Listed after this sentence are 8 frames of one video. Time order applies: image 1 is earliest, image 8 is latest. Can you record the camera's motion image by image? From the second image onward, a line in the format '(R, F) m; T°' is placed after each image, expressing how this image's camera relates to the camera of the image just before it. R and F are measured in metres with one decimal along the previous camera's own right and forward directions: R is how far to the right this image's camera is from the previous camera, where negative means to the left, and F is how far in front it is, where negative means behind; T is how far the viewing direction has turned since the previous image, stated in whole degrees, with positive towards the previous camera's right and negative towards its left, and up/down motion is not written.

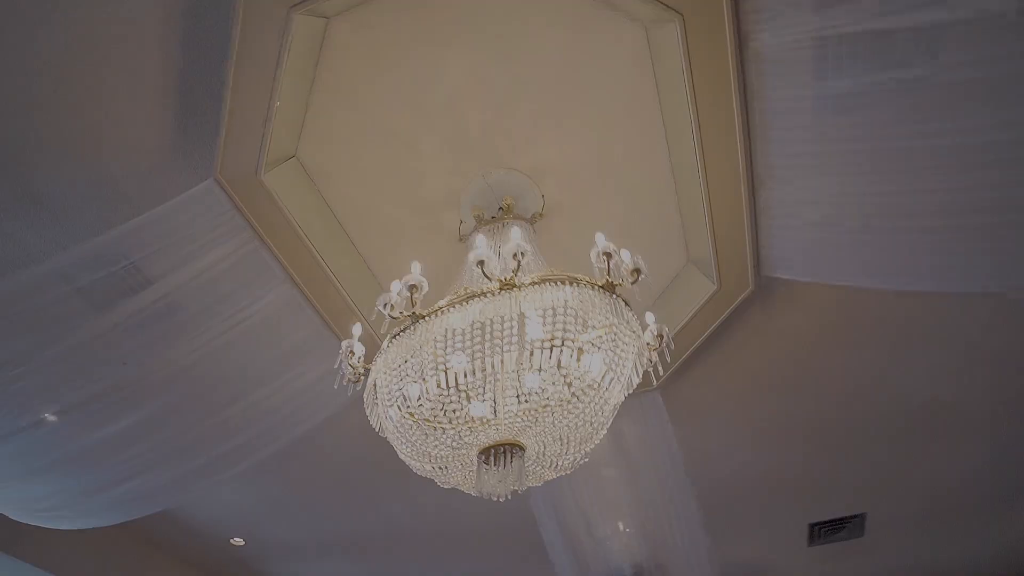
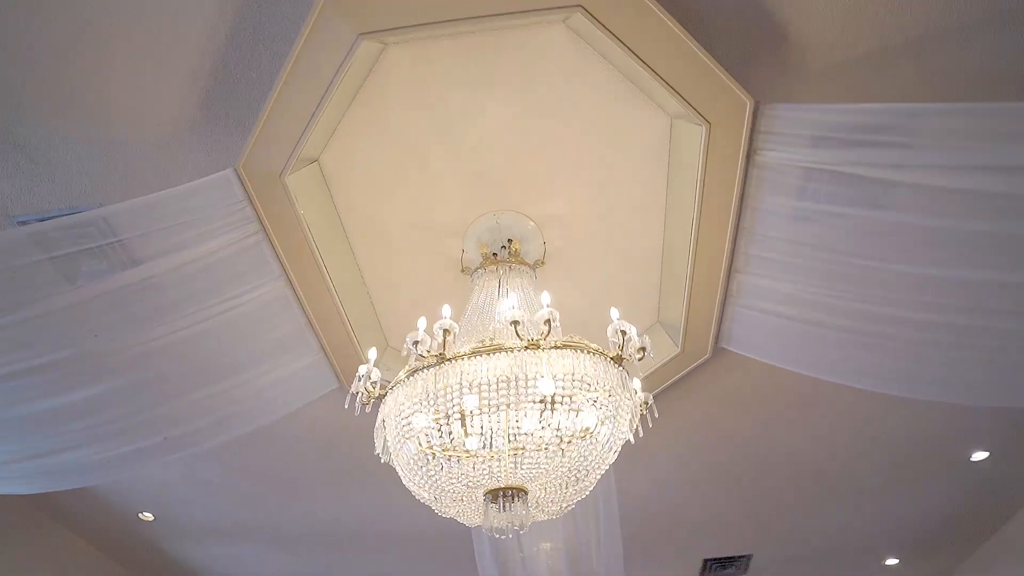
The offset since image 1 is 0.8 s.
(-0.3, -0.1) m; +8°
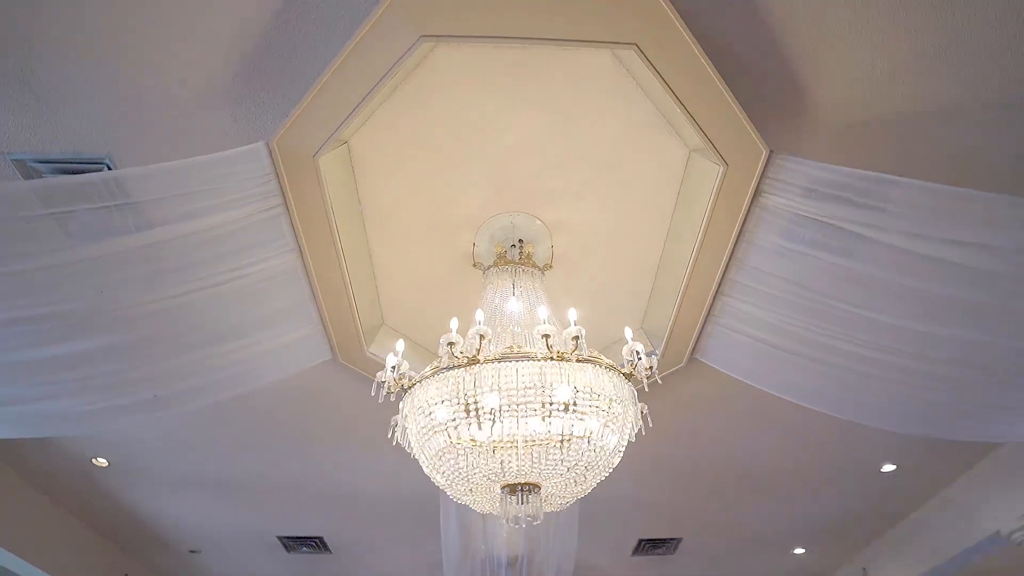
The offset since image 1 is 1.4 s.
(-0.3, -0.1) m; +6°
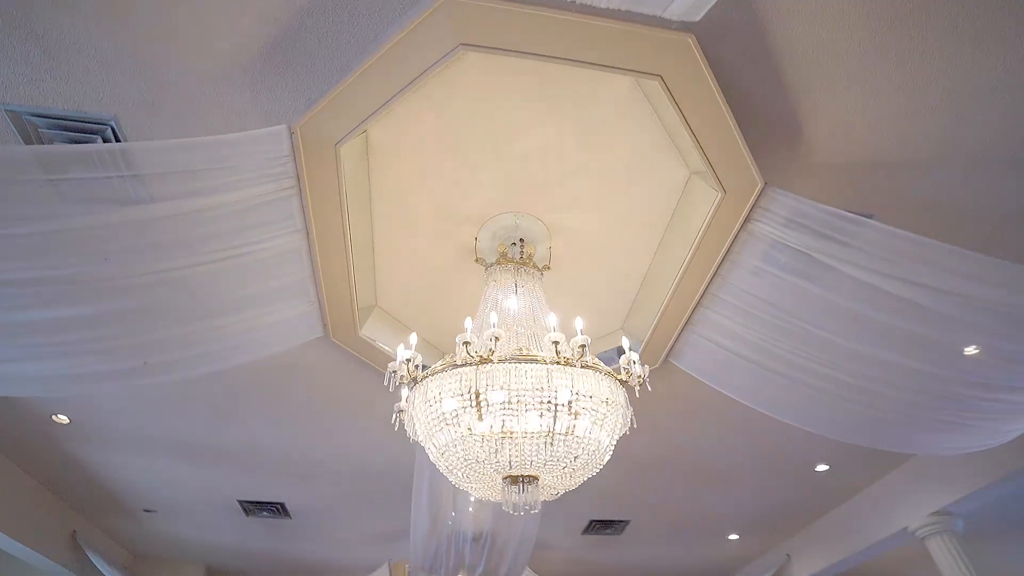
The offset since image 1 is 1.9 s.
(-0.2, -0.1) m; +5°
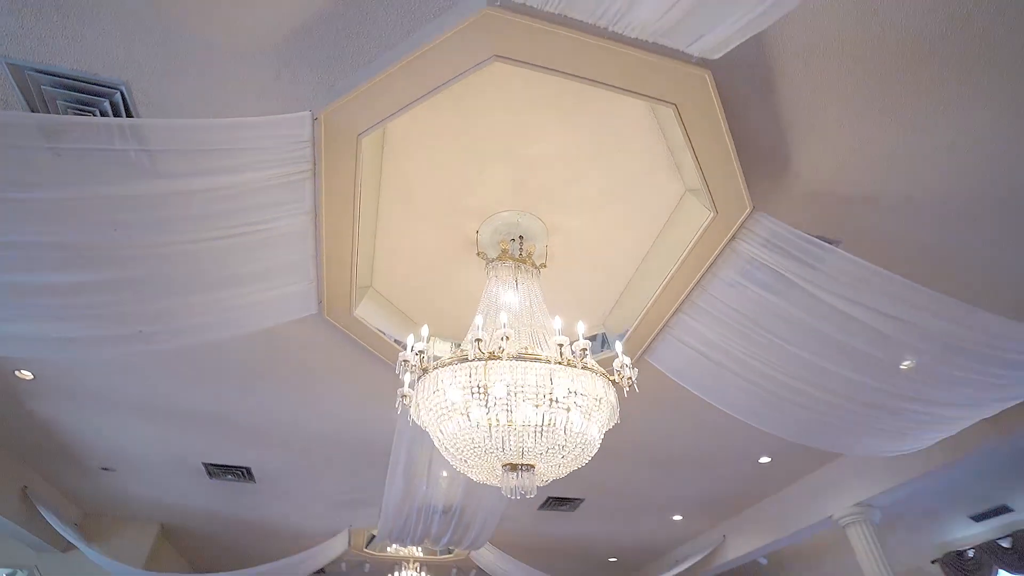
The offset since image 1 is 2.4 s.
(-0.2, -0.1) m; +5°
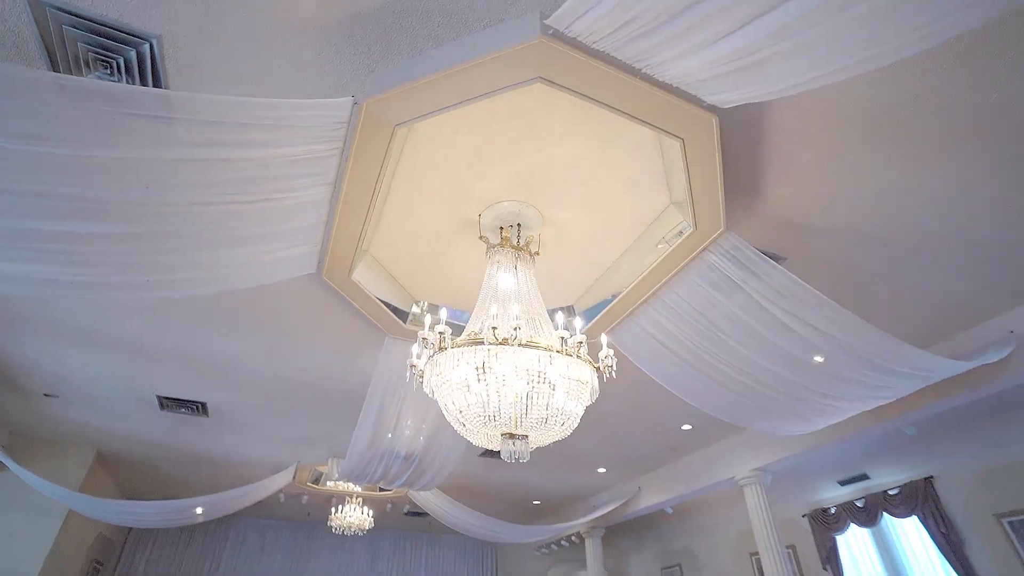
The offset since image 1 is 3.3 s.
(-0.3, -0.2) m; +8°
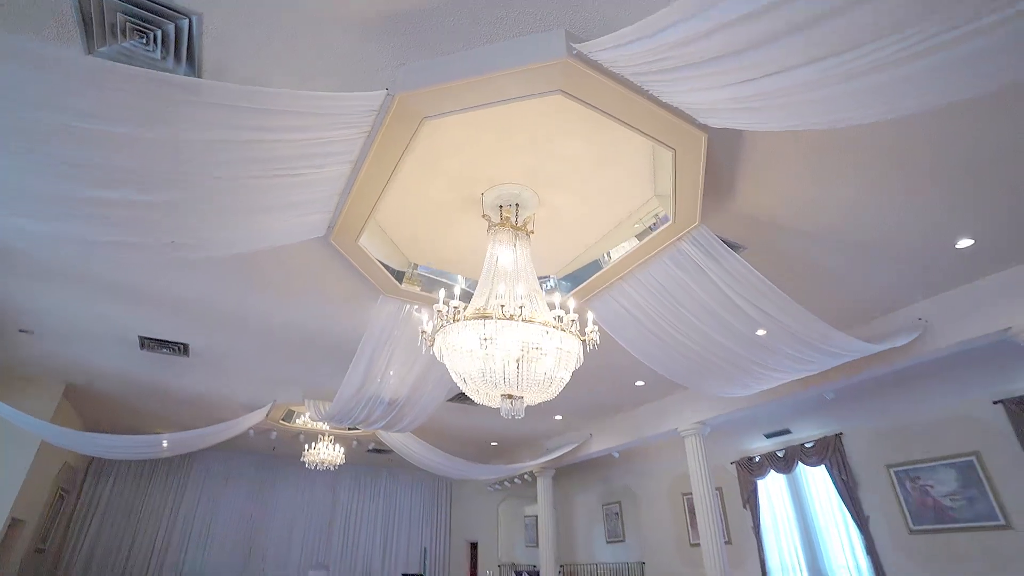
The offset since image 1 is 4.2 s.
(-0.3, -0.3) m; +5°
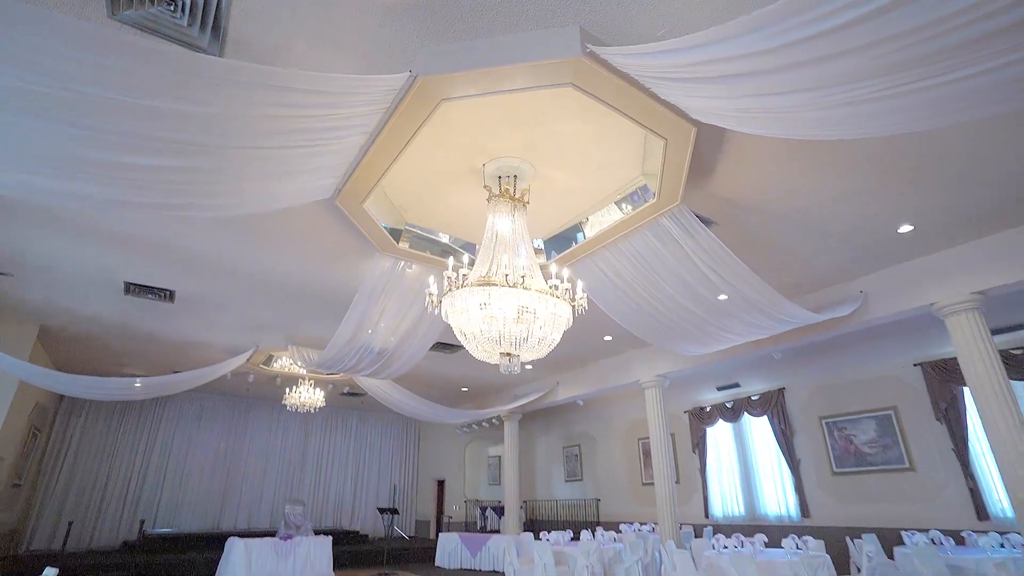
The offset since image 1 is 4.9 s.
(-0.2, -0.3) m; +4°
